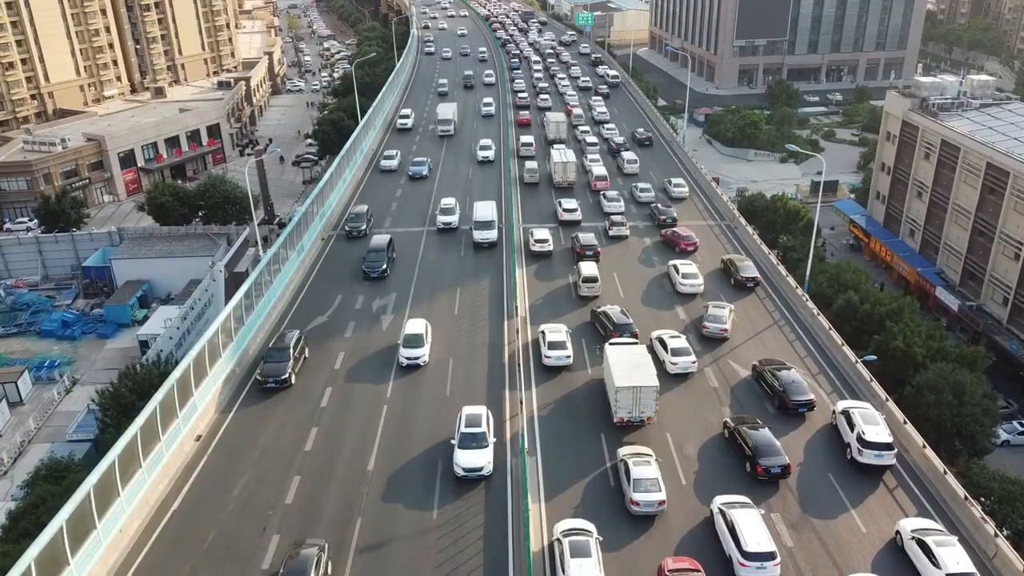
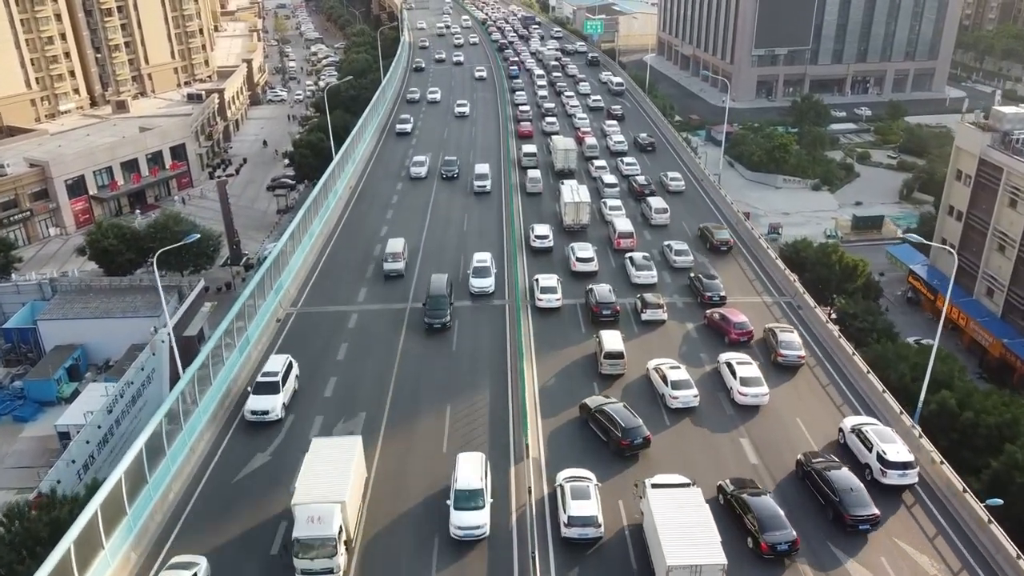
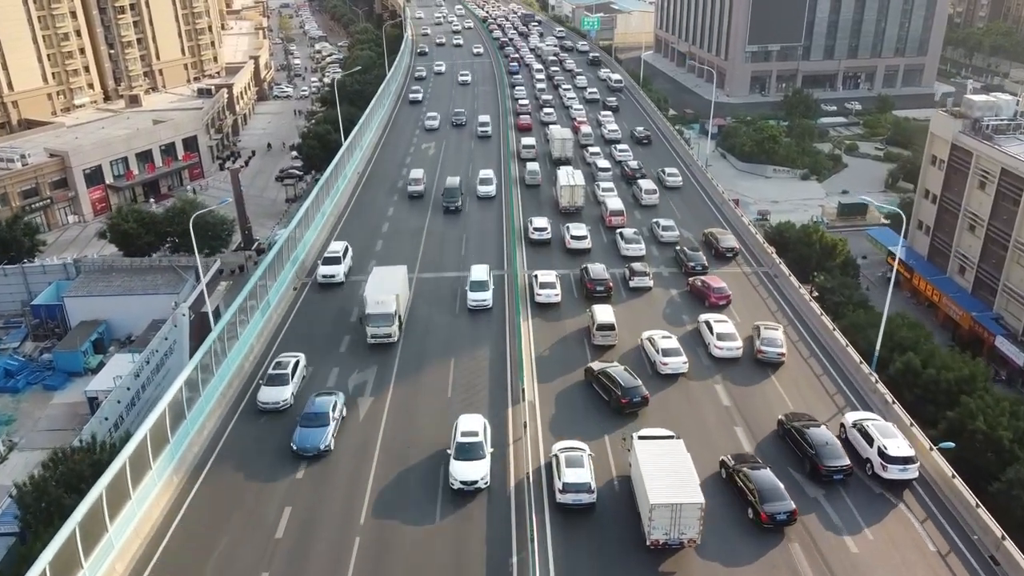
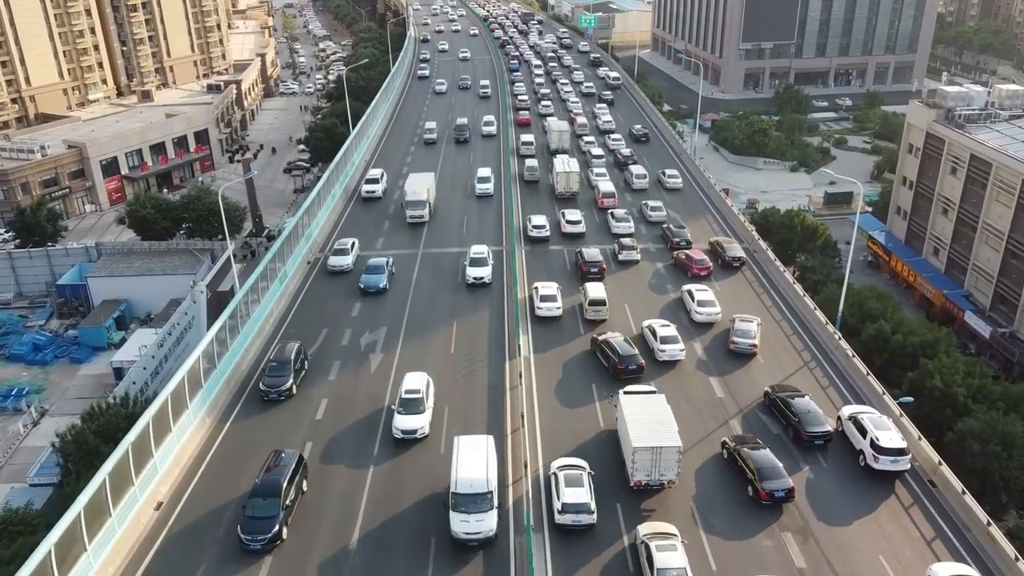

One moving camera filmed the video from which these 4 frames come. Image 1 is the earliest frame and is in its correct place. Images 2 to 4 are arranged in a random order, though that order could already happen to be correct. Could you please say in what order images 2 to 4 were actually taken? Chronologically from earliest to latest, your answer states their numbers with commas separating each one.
4, 3, 2
